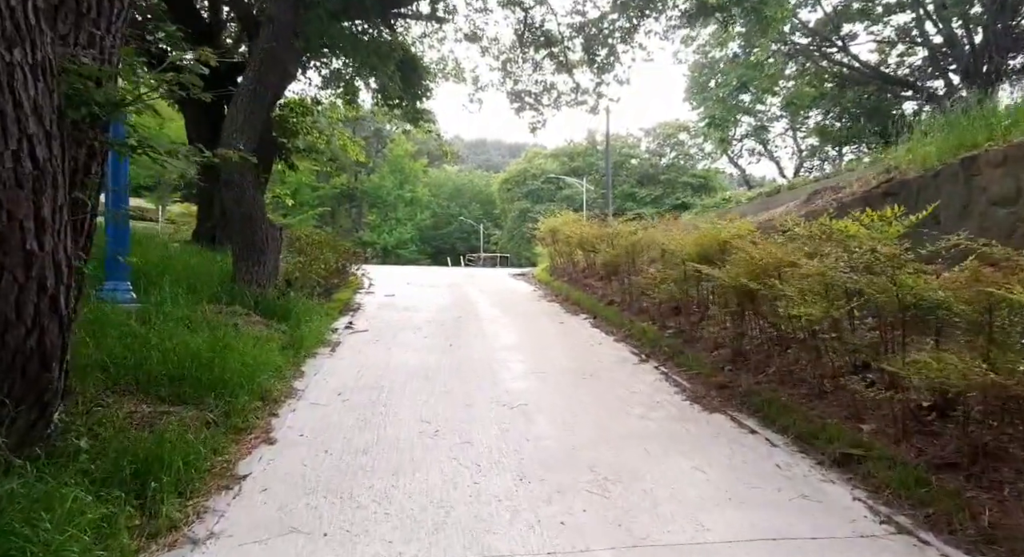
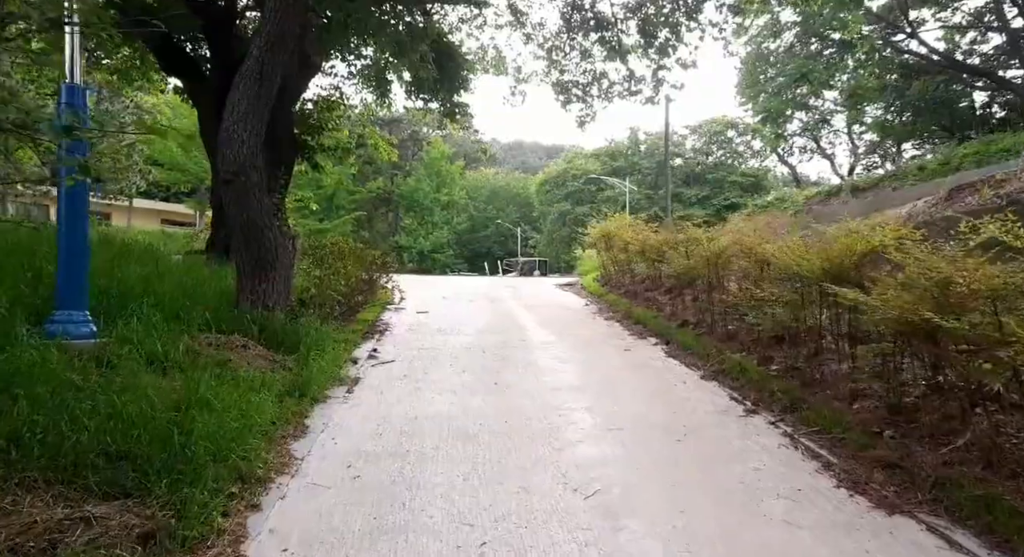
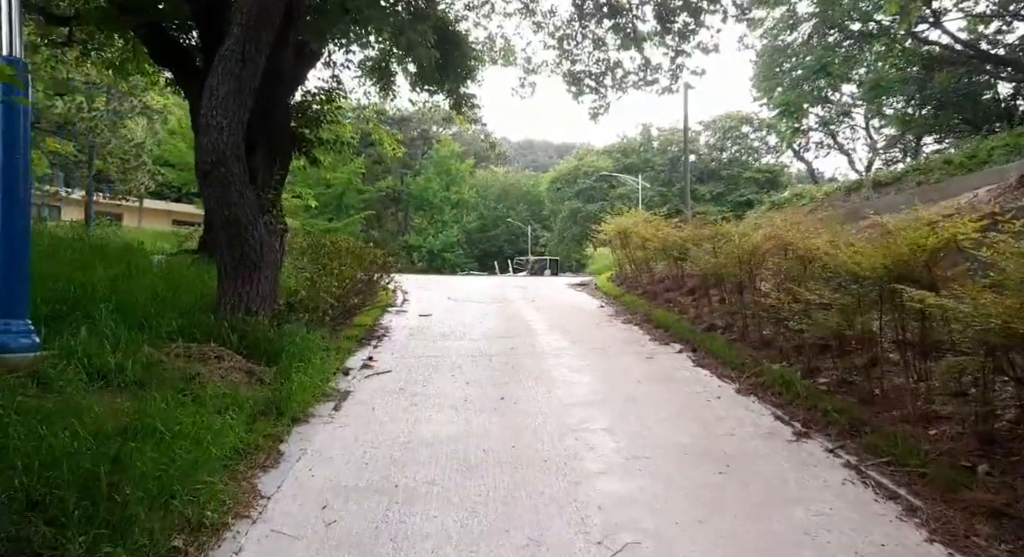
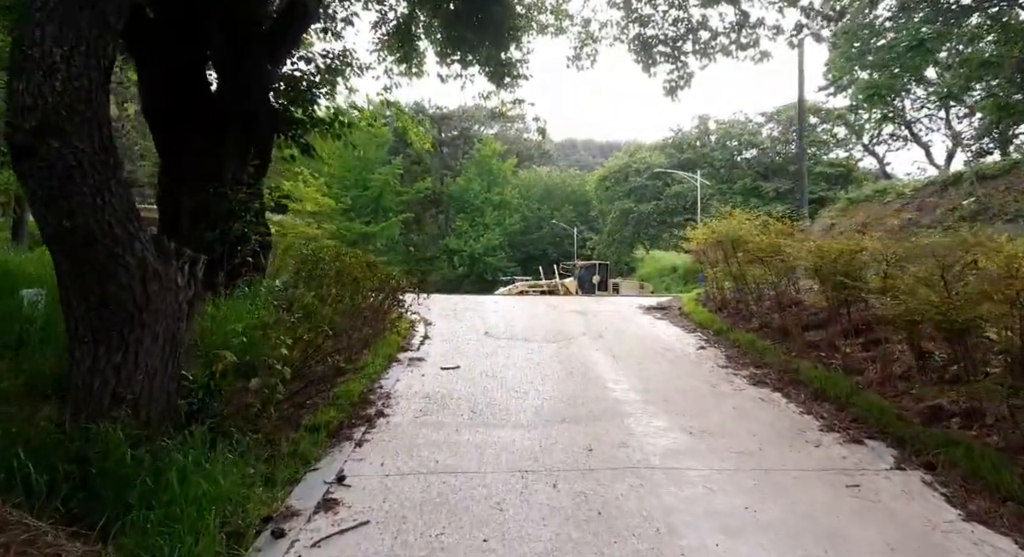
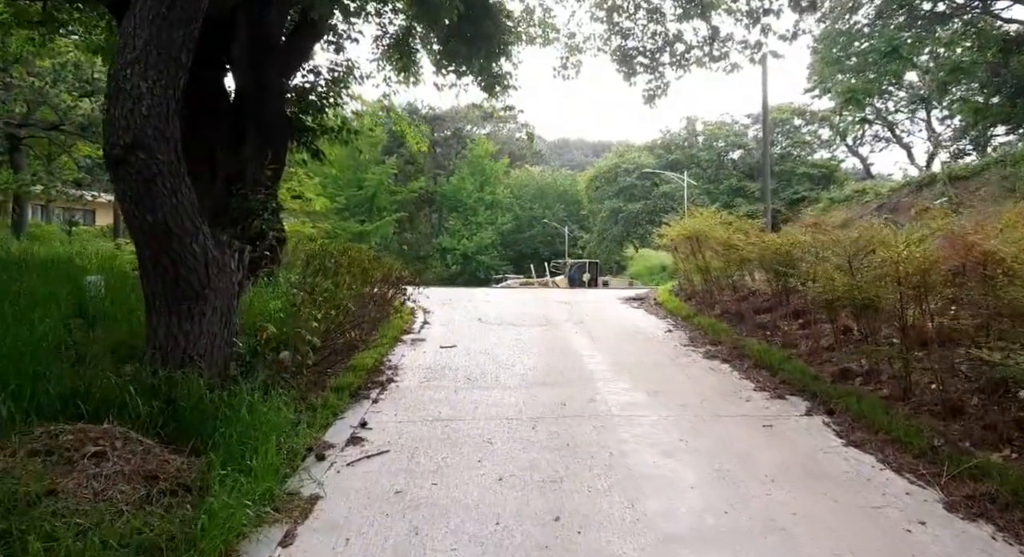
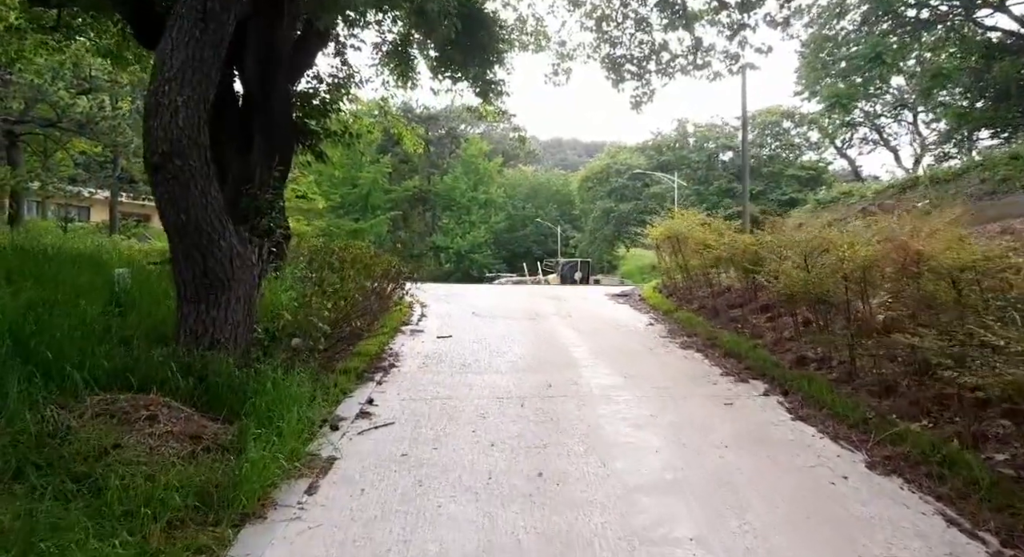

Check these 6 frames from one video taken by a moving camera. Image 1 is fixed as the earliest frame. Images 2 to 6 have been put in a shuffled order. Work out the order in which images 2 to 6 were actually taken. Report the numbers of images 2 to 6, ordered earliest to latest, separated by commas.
2, 3, 6, 5, 4
